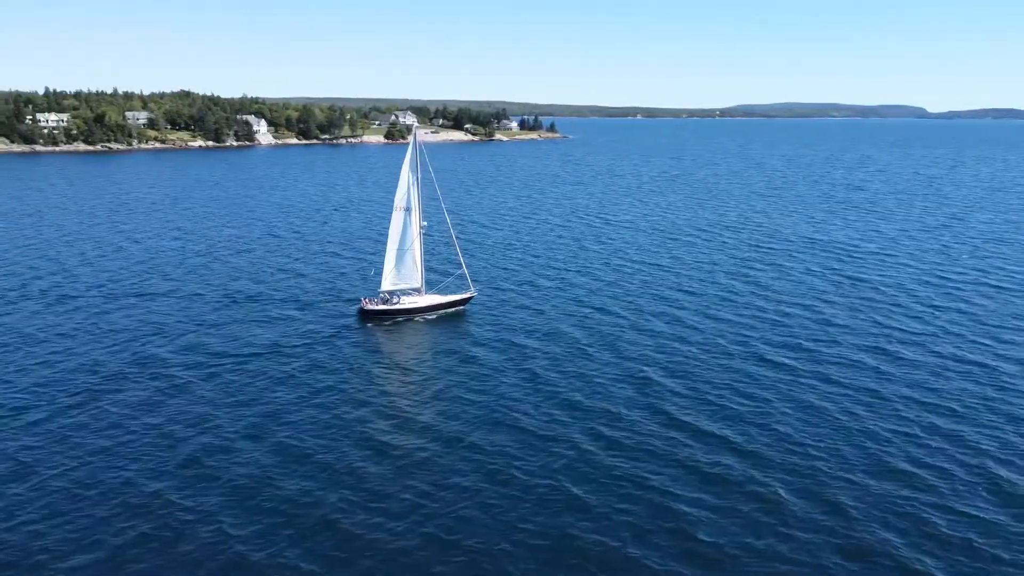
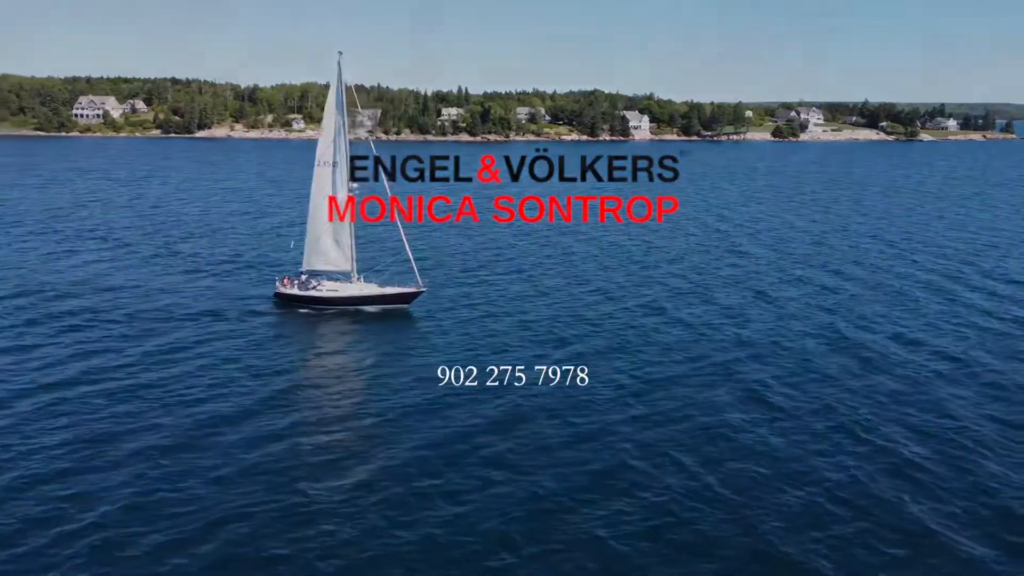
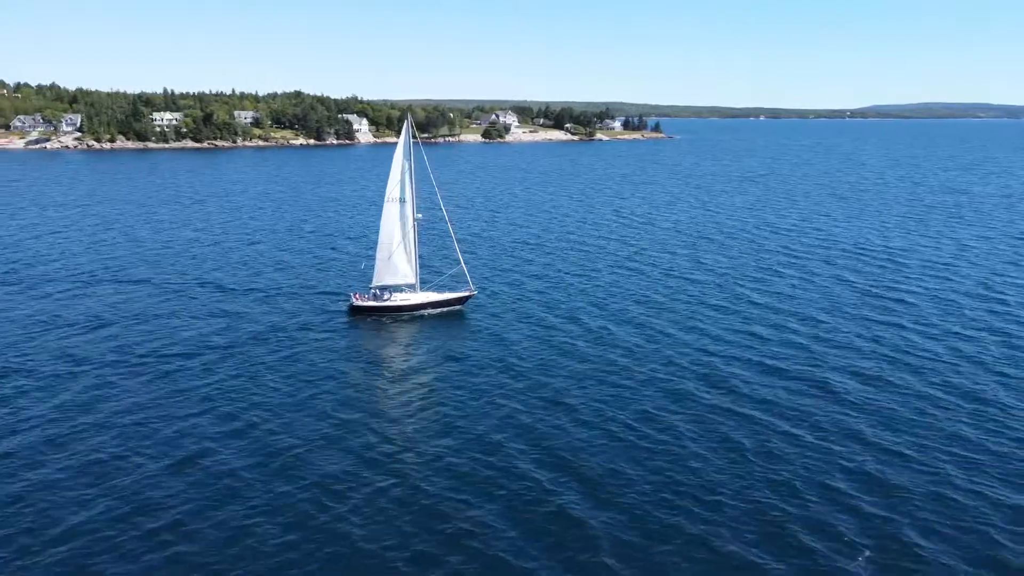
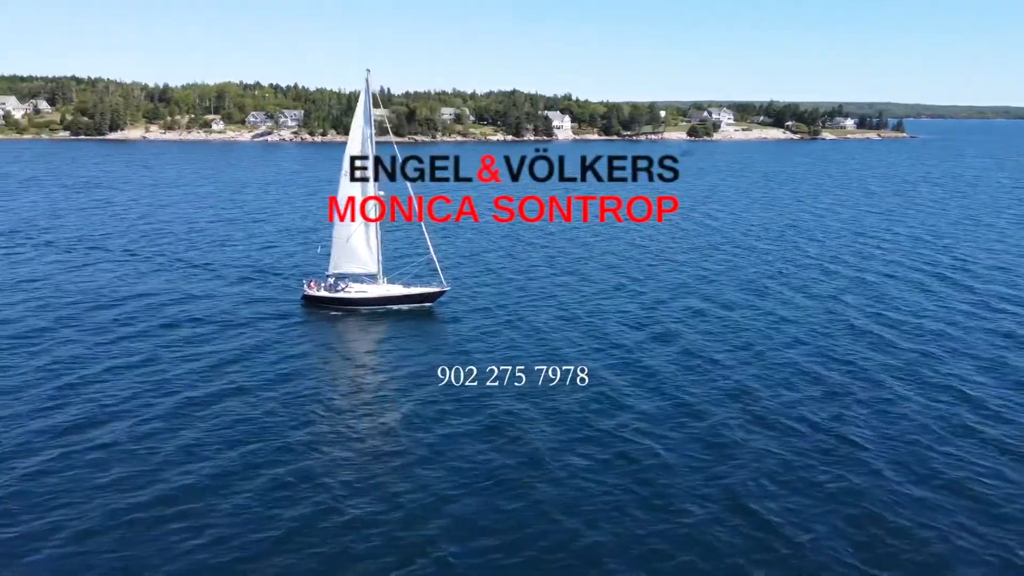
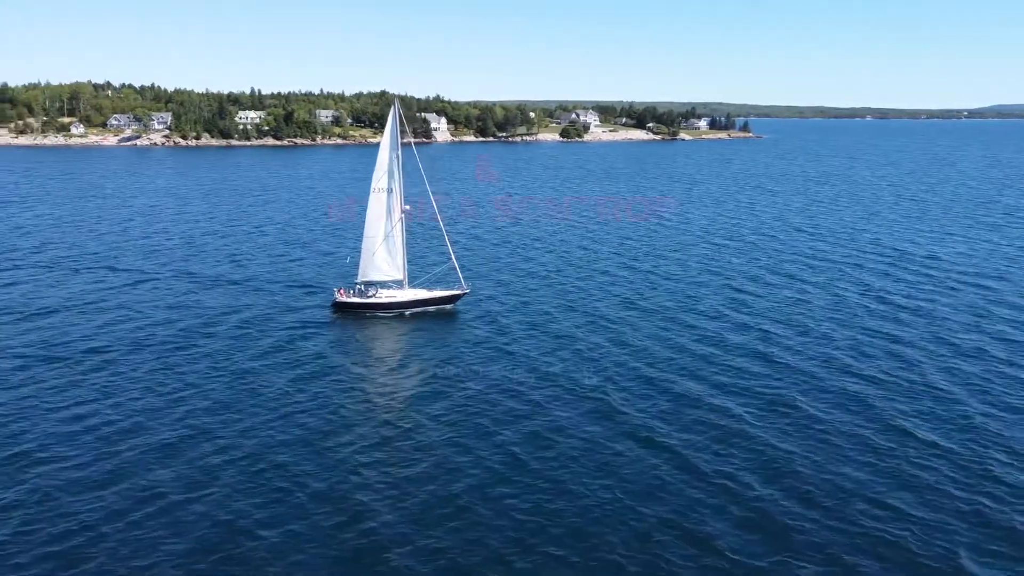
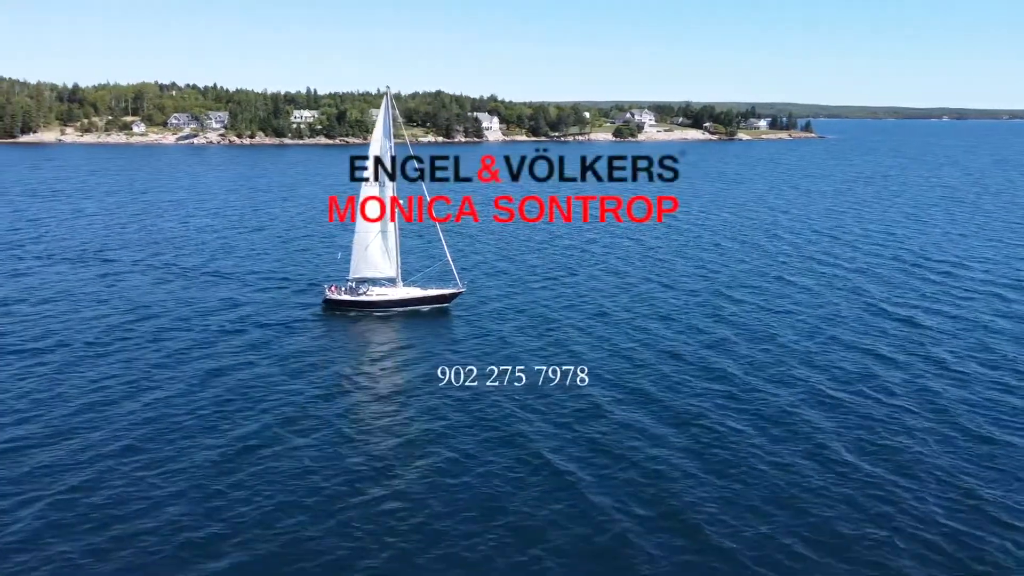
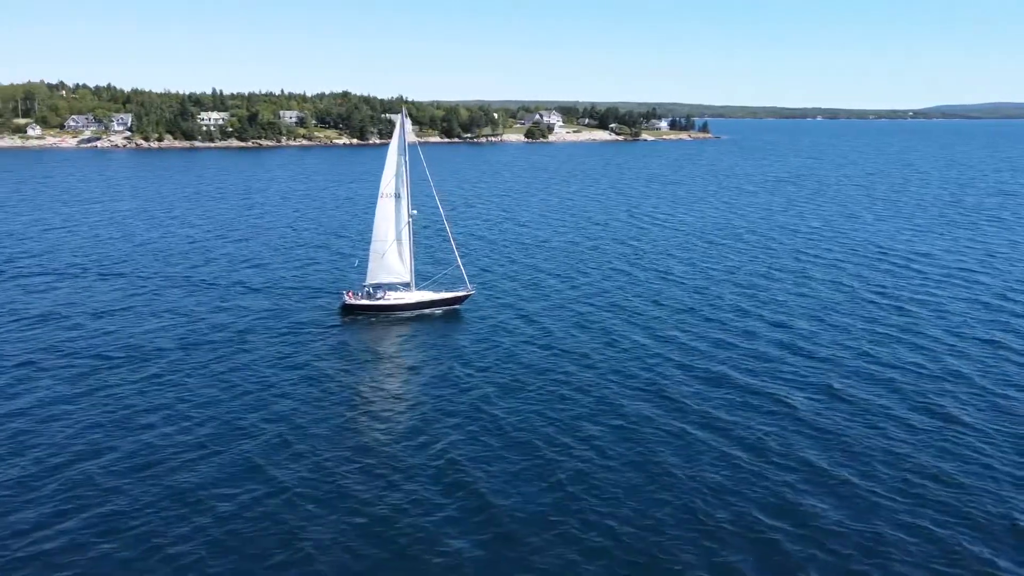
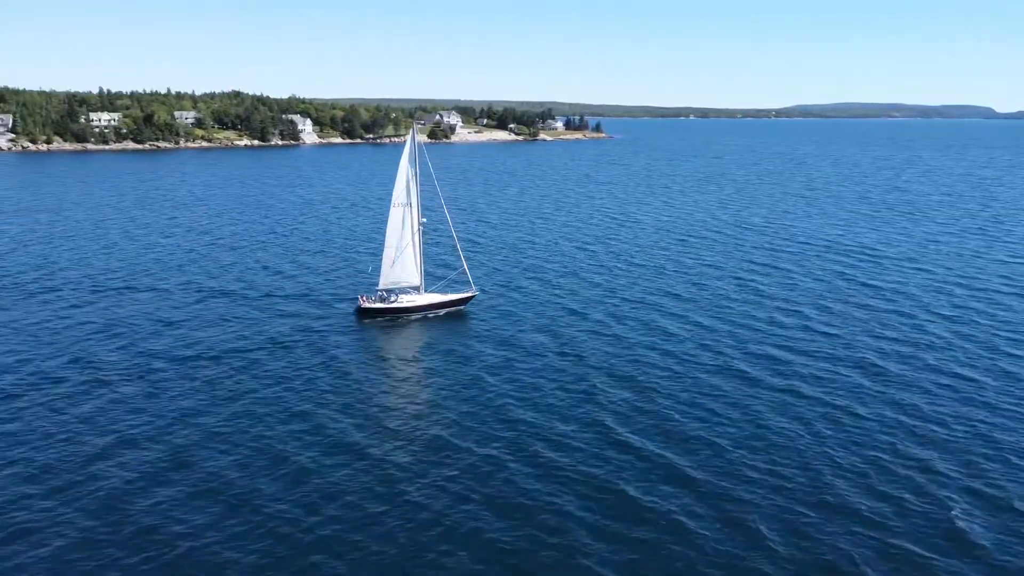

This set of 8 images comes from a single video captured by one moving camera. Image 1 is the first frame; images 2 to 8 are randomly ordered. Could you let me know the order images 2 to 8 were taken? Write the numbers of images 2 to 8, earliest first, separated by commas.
8, 3, 7, 5, 6, 4, 2
